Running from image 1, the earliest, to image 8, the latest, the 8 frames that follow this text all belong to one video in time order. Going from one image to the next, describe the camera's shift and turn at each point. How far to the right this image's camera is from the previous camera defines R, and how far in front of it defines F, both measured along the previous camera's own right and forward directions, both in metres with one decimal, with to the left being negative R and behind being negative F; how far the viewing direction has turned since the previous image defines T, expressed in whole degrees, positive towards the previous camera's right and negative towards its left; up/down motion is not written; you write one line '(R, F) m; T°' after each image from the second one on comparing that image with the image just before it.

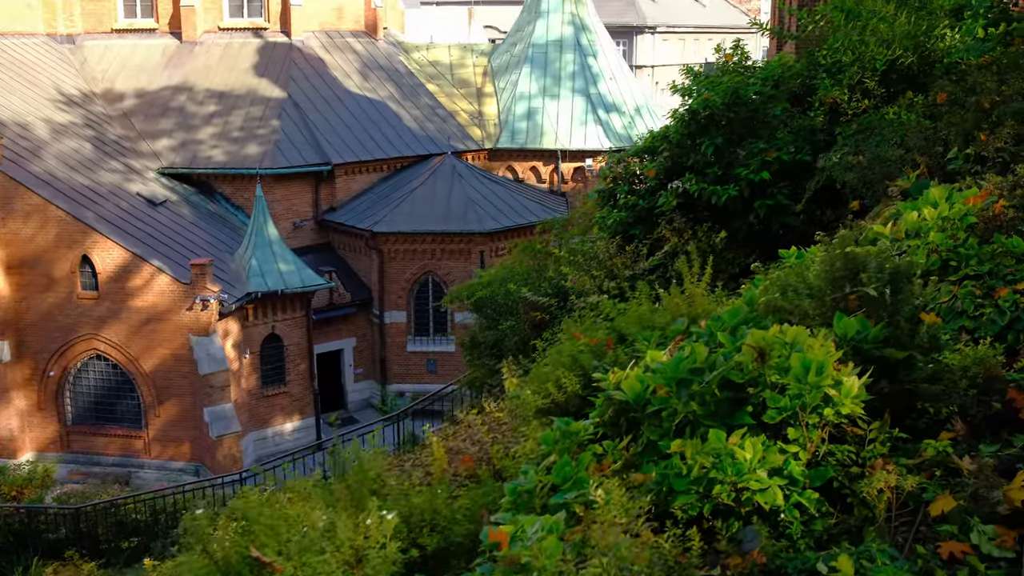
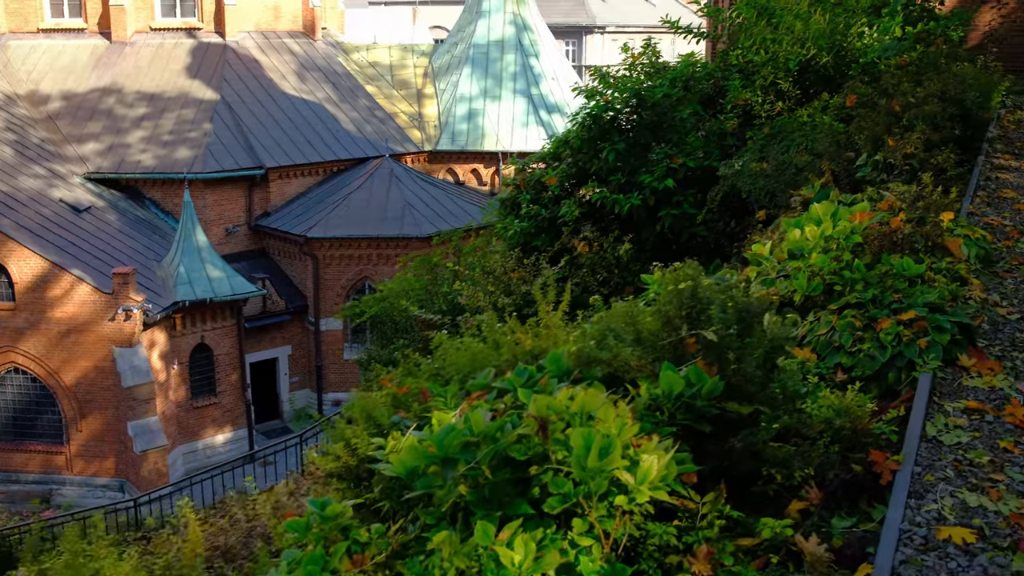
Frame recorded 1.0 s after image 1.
(+0.6, +0.7) m; +2°
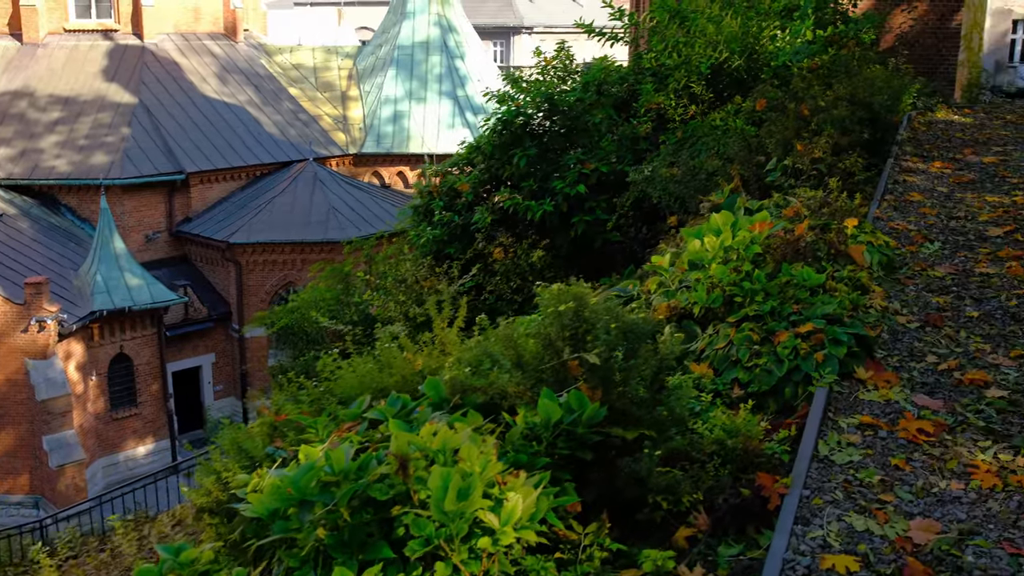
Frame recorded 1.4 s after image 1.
(+0.2, +0.2) m; +3°
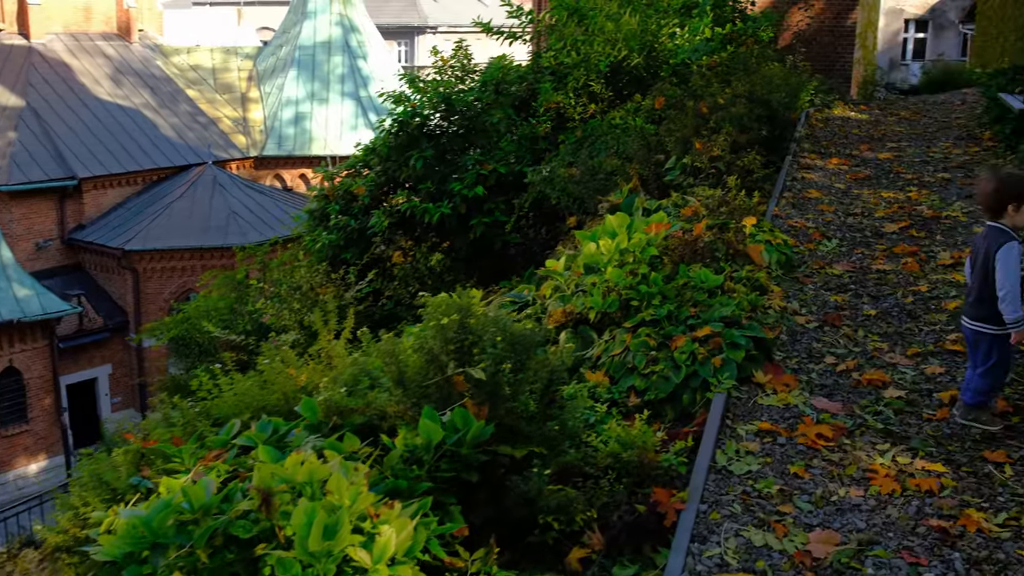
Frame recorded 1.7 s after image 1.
(+0.1, +0.2) m; +4°
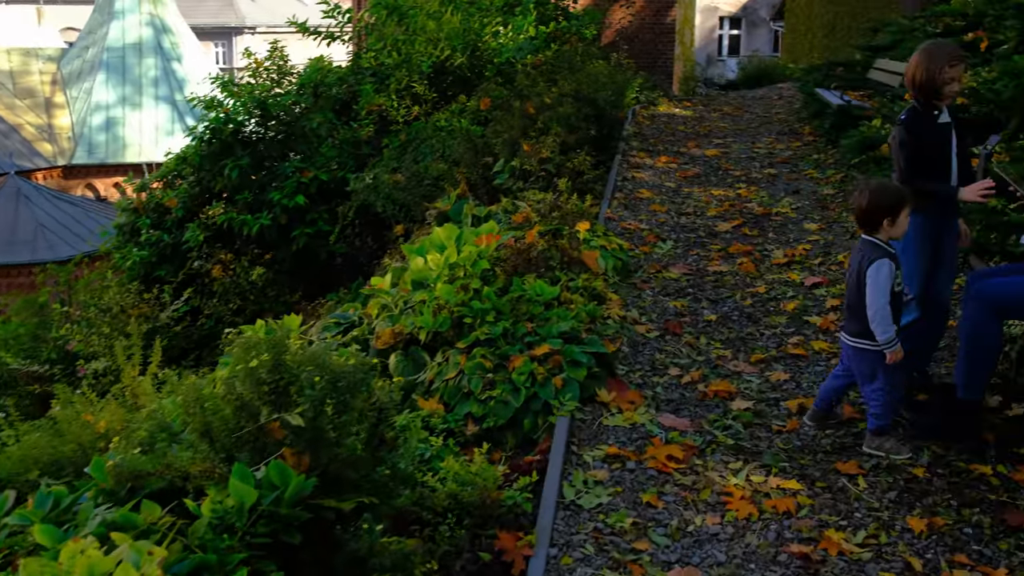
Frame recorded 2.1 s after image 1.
(0.0, +0.3) m; +8°
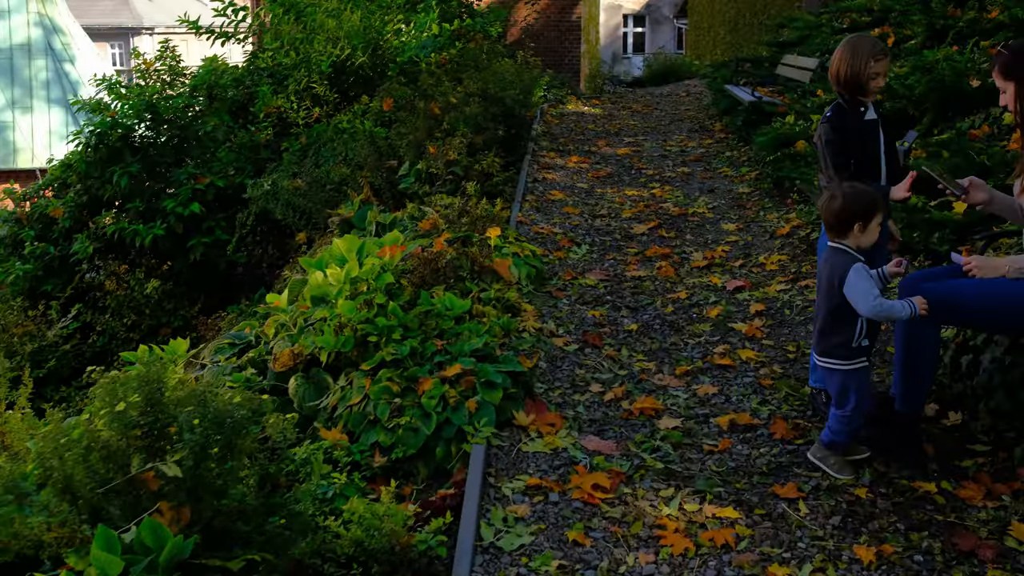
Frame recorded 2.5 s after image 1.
(0.0, +0.3) m; +4°
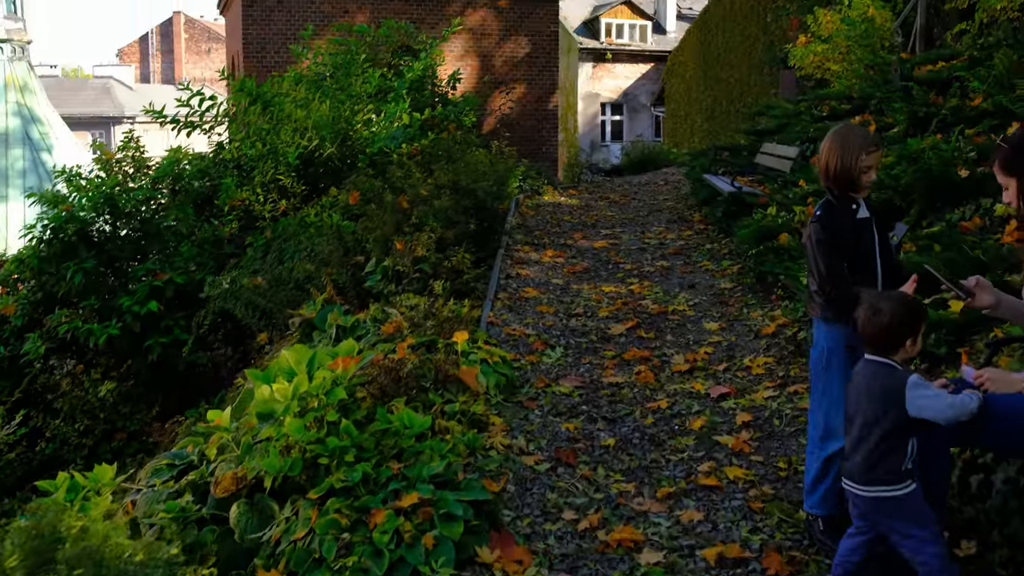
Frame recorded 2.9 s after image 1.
(+0.1, +0.4) m; +1°
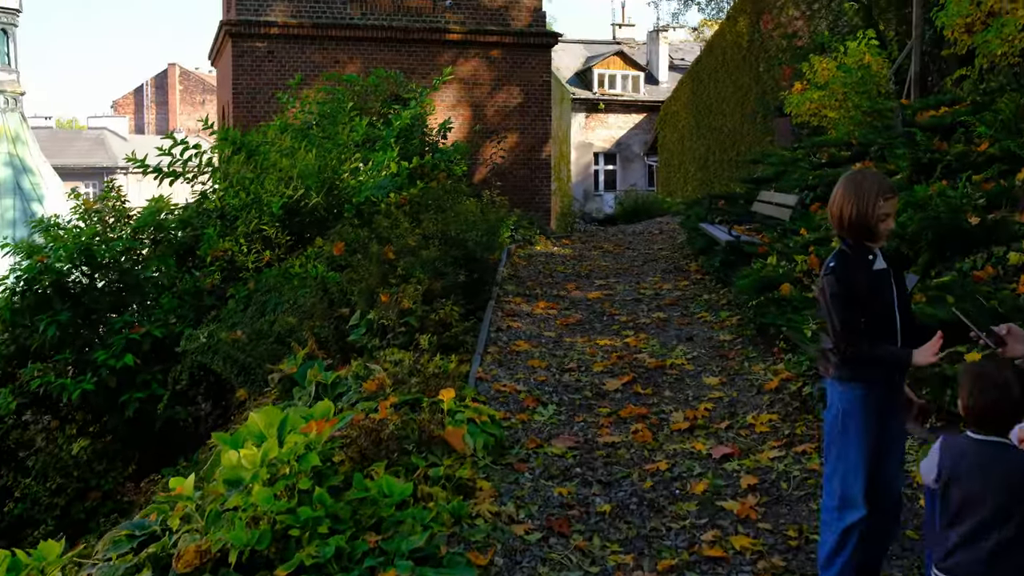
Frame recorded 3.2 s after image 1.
(0.0, +0.3) m; 0°
